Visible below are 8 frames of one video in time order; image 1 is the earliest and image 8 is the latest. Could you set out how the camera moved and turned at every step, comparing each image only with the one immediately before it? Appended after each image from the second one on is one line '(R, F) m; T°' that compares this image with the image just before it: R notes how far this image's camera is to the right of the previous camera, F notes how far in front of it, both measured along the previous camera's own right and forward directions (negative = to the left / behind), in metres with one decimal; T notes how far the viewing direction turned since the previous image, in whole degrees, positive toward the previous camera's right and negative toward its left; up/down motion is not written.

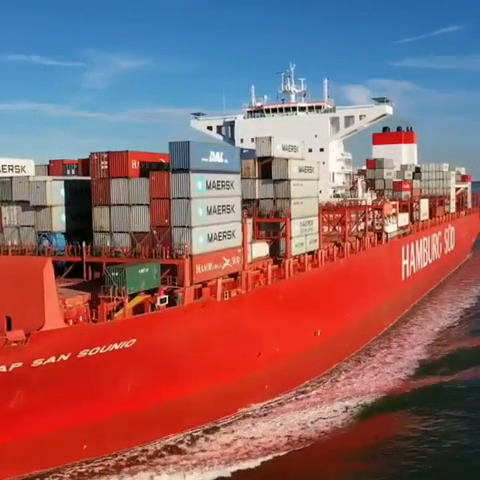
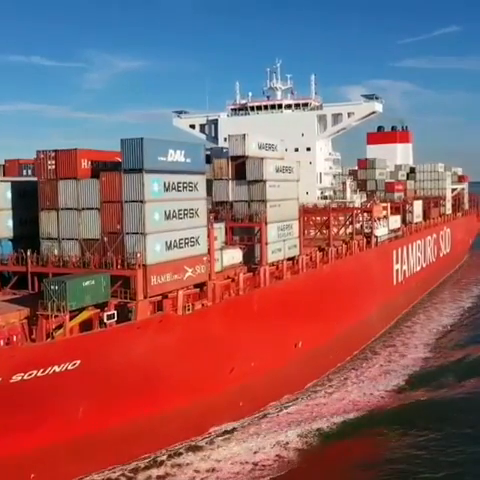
(+0.7, +1.3) m; 0°
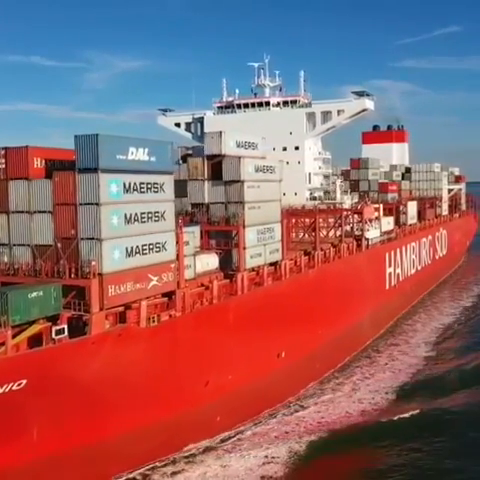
(+0.5, +1.0) m; 0°
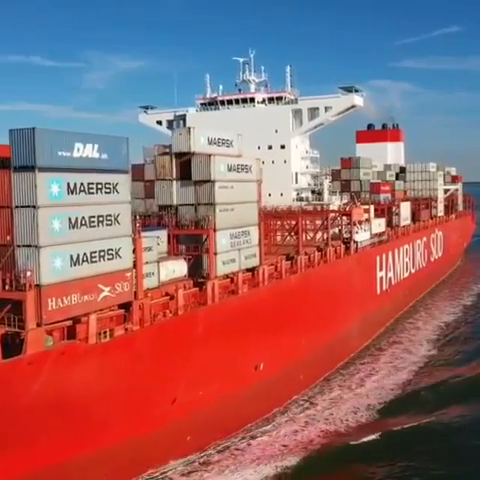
(+0.6, +1.2) m; 0°
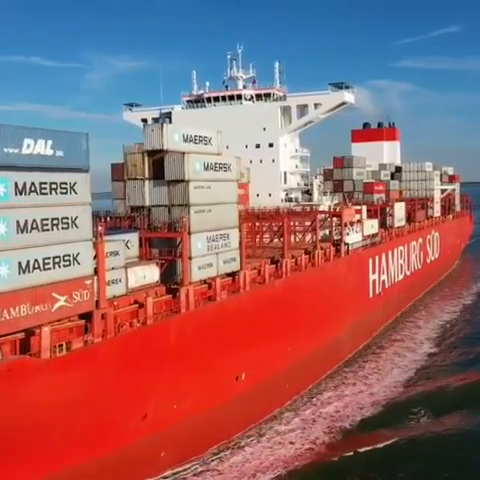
(+0.5, +0.9) m; 0°
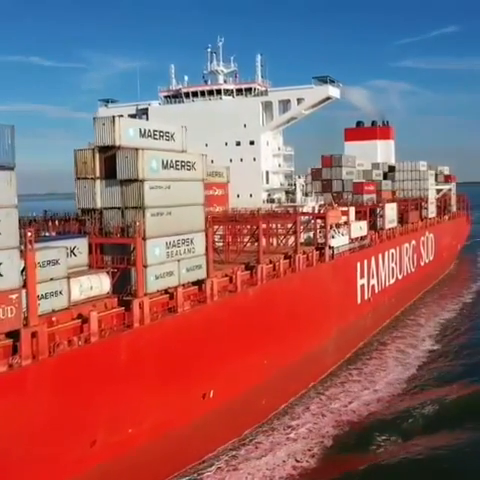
(+0.7, +1.3) m; 0°
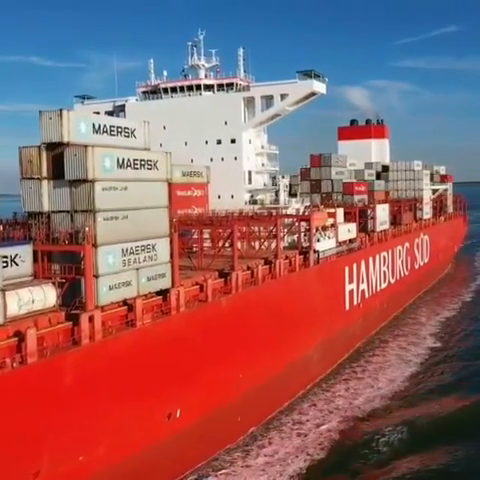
(+0.6, +1.2) m; 0°
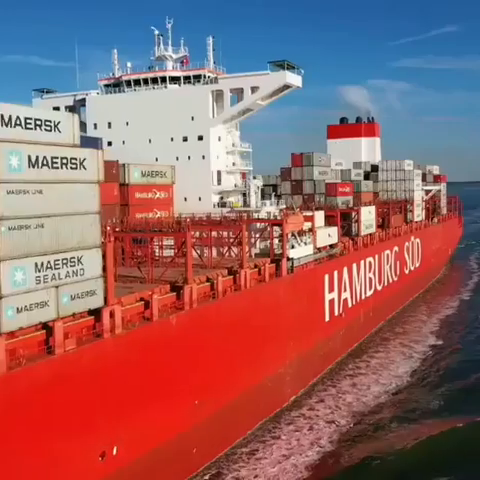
(+0.9, +1.7) m; 0°
